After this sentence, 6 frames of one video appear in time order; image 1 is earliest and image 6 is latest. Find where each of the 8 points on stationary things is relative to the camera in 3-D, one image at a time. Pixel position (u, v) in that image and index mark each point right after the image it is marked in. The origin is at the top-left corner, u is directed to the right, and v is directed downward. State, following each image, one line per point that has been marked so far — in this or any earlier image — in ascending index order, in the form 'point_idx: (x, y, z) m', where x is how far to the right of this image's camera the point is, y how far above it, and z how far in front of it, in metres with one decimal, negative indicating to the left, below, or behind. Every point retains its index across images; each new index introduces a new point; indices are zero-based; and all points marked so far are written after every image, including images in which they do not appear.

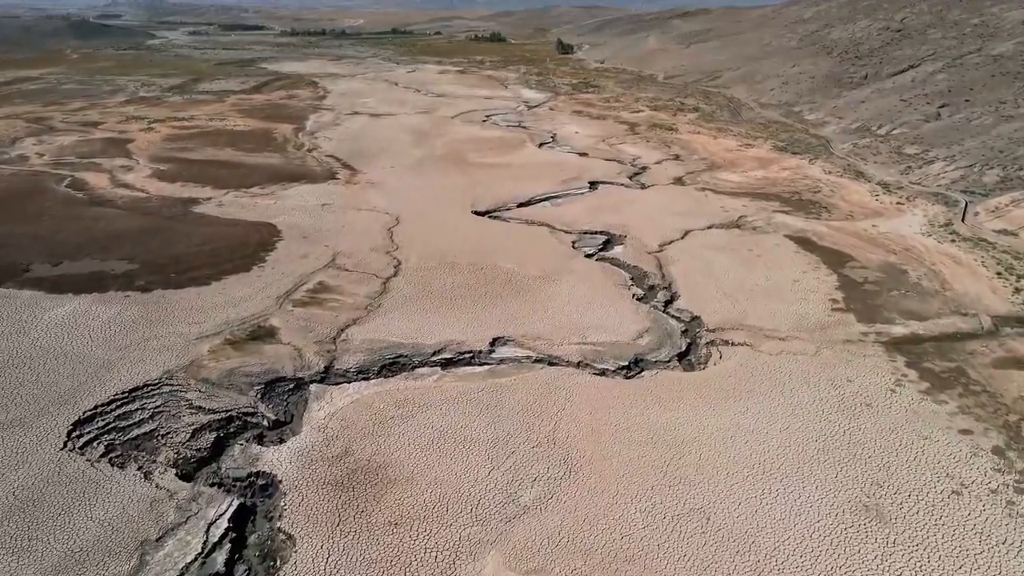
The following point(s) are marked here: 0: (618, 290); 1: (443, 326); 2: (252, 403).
0: (+2.8, -0.1, +17.8) m
1: (-1.6, -0.9, +15.9) m
2: (-5.0, -2.2, +12.9) m
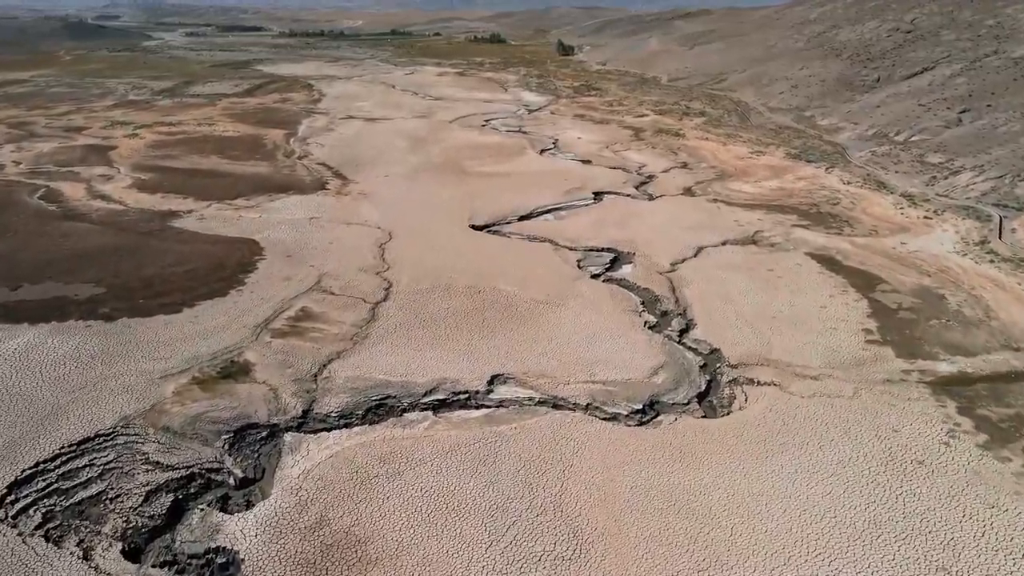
0: (+2.8, -0.7, +16.2) m
1: (-1.6, -1.5, +14.3) m
2: (-5.0, -2.8, +11.3) m
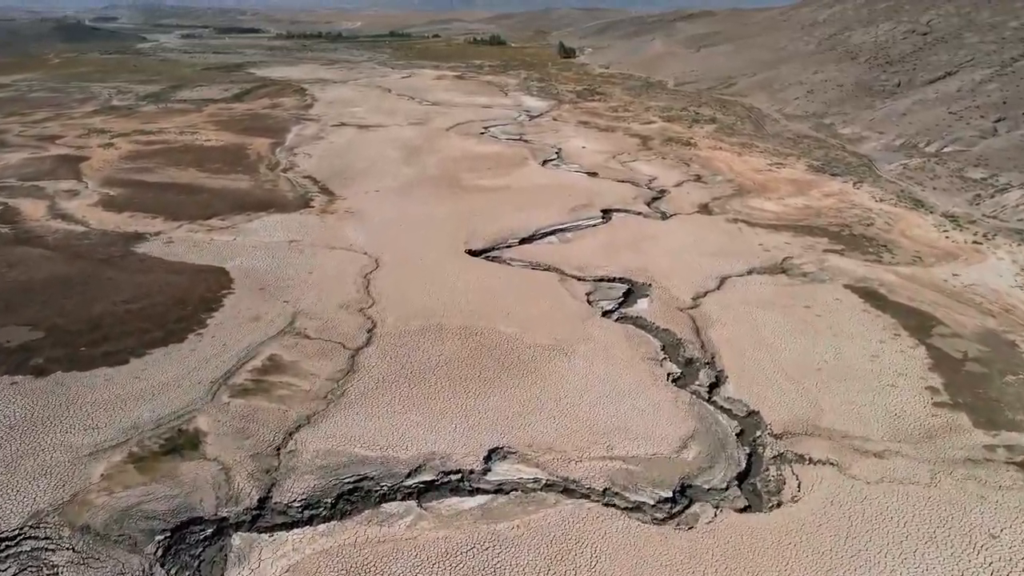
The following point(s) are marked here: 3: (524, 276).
0: (+2.8, -1.7, +14.0) m
1: (-1.5, -2.5, +12.1) m
2: (-4.9, -3.8, +9.1) m
3: (+0.3, +0.3, +18.4) m
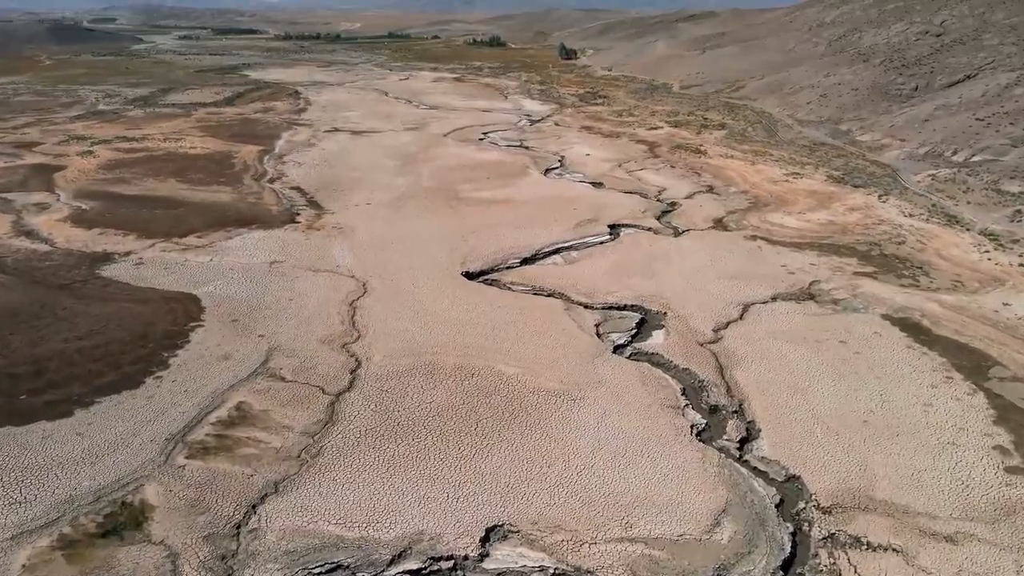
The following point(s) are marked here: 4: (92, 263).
0: (+2.8, -2.4, +12.3) m
1: (-1.5, -3.2, +10.4) m
2: (-4.9, -4.5, +7.3) m
3: (+0.3, -0.4, +16.7) m
4: (-12.0, +0.7, +19.3) m
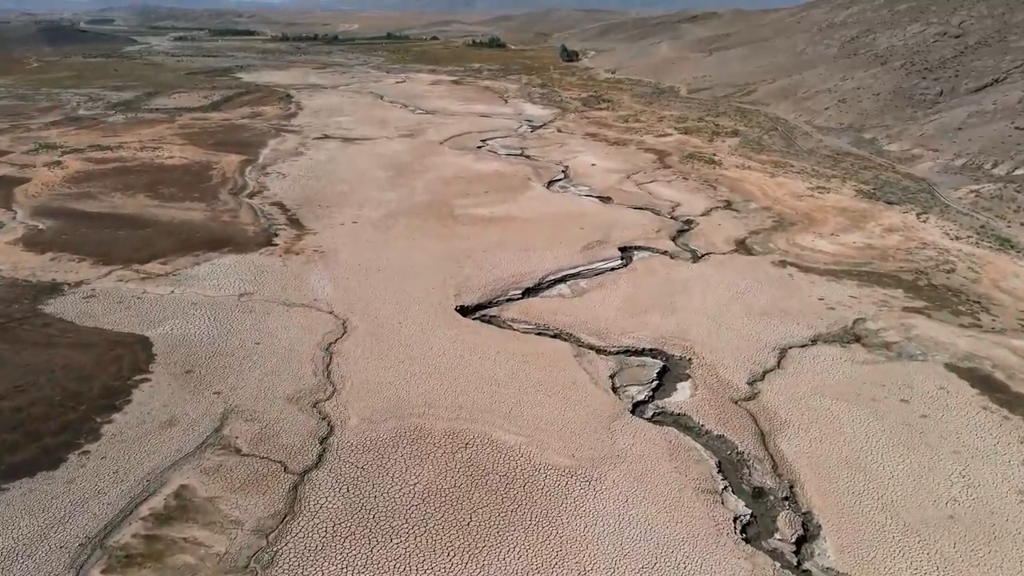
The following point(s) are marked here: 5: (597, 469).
0: (+2.9, -3.3, +10.0) m
1: (-1.5, -4.1, +8.1) m
2: (-4.9, -5.4, +5.1) m
3: (+0.3, -1.3, +14.4) m
4: (-12.0, -0.2, +17.0) m
5: (+1.4, -2.9, +10.9) m
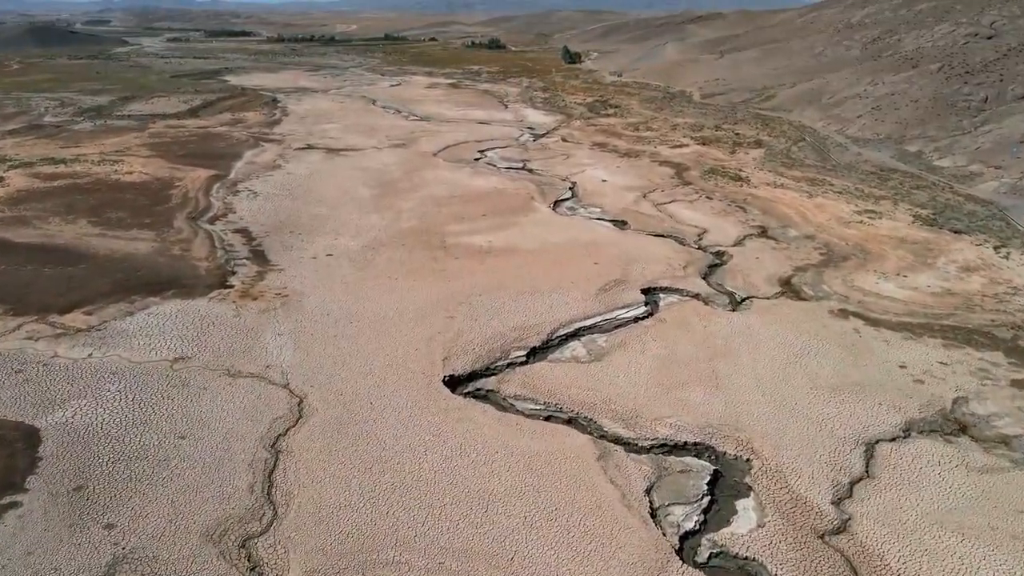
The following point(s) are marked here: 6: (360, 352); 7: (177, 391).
0: (+2.9, -4.6, +6.5) m
1: (-1.4, -5.4, +4.6) m
2: (-4.8, -6.7, +1.6) m
3: (+0.4, -2.6, +11.0) m
4: (-11.9, -1.5, +13.6) m
5: (+1.4, -4.2, +7.4) m
6: (-3.2, -1.3, +13.9) m
7: (-6.2, -1.9, +12.5) m
